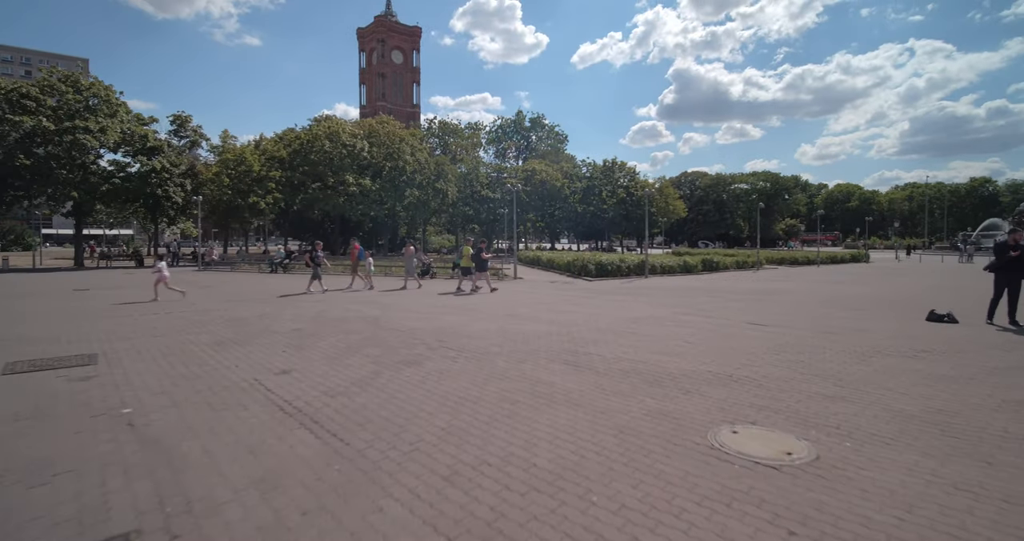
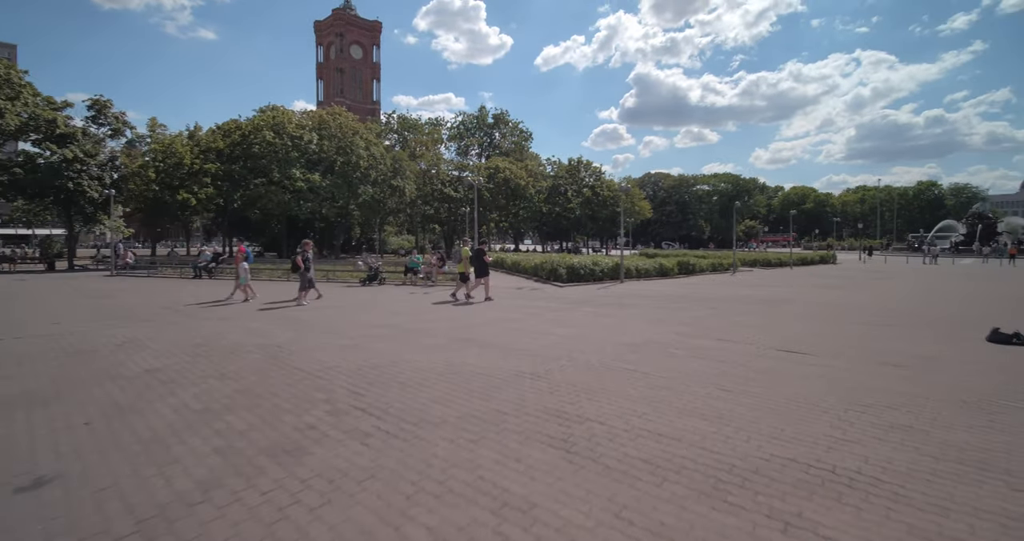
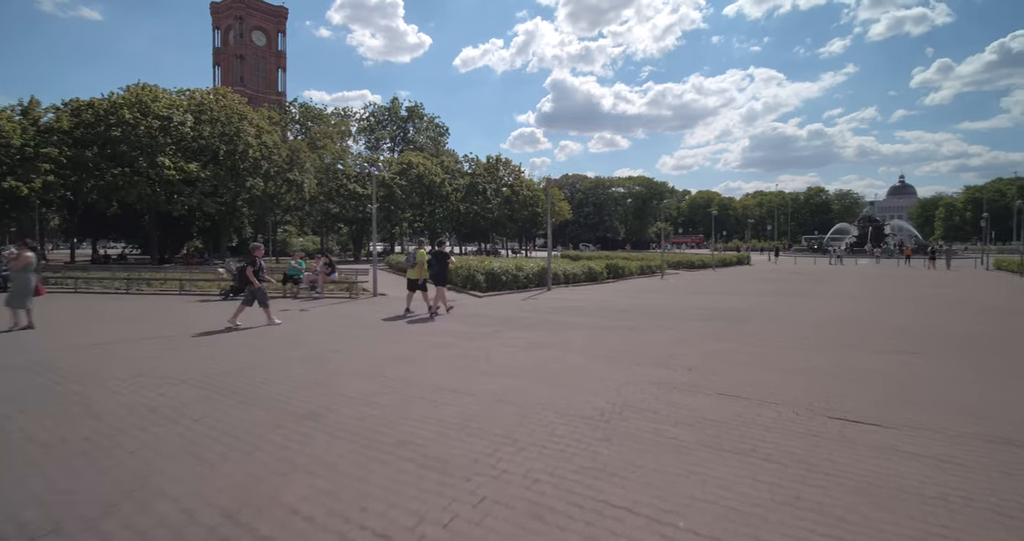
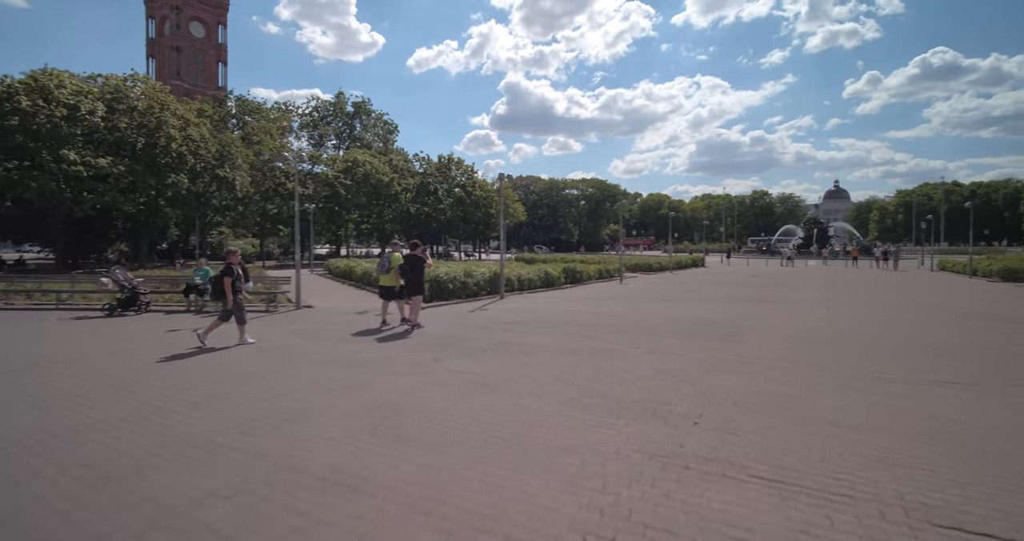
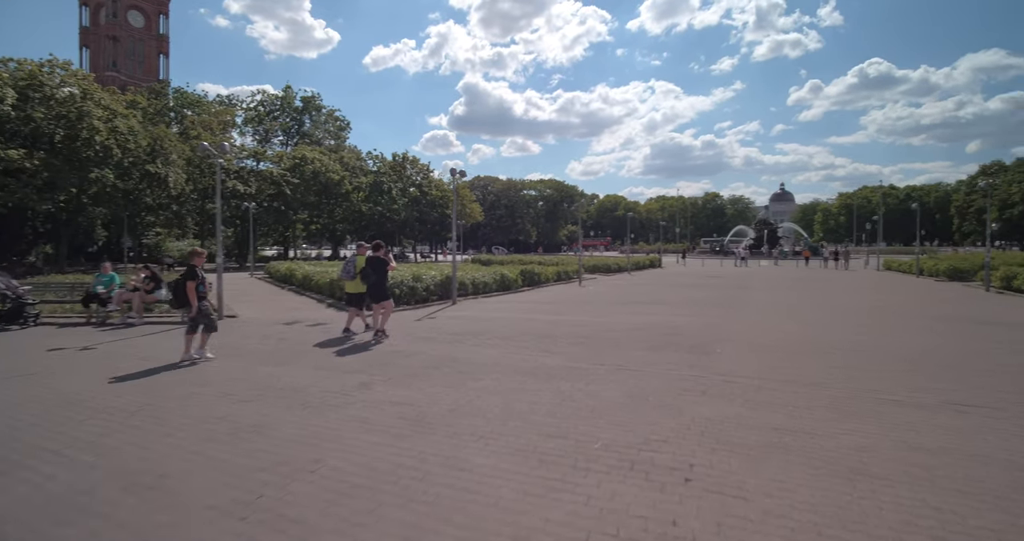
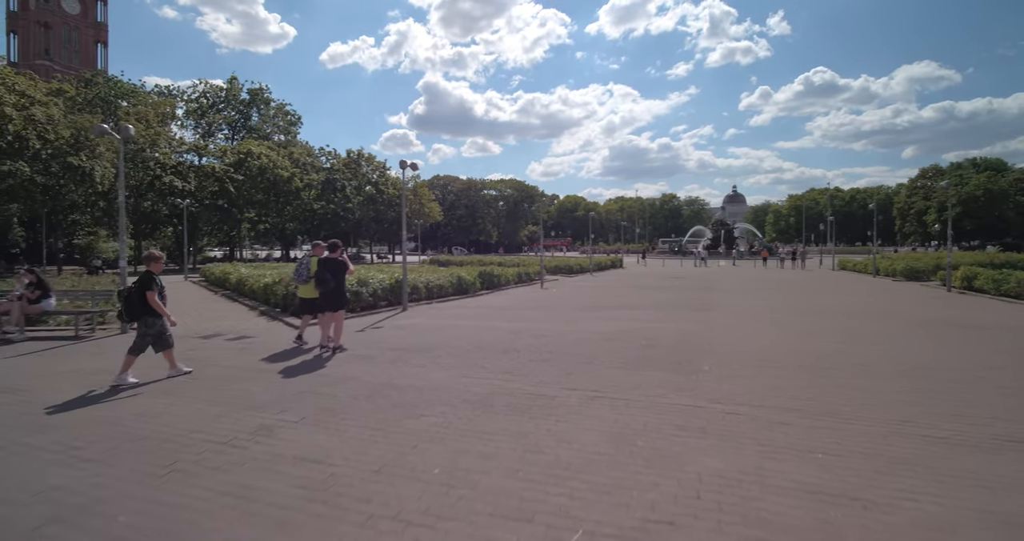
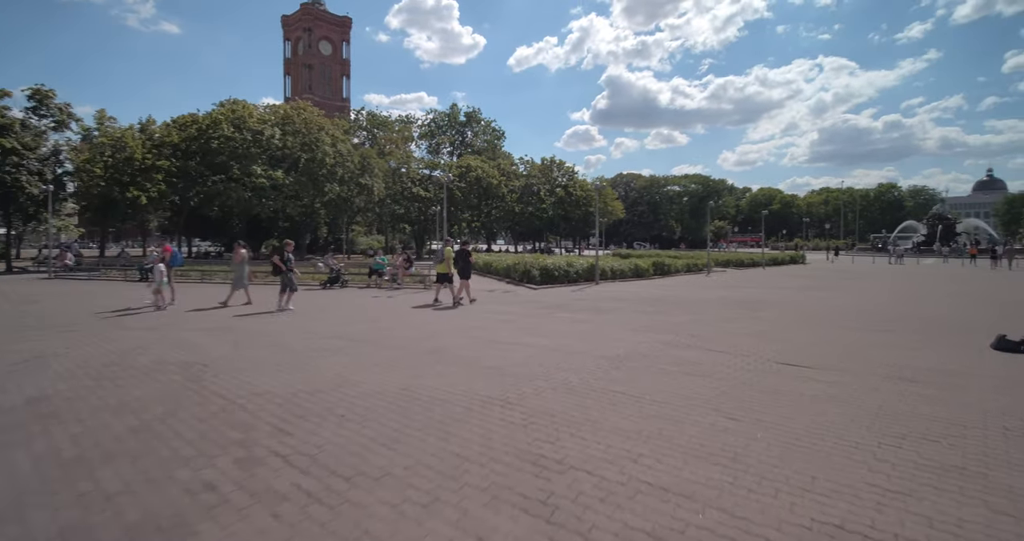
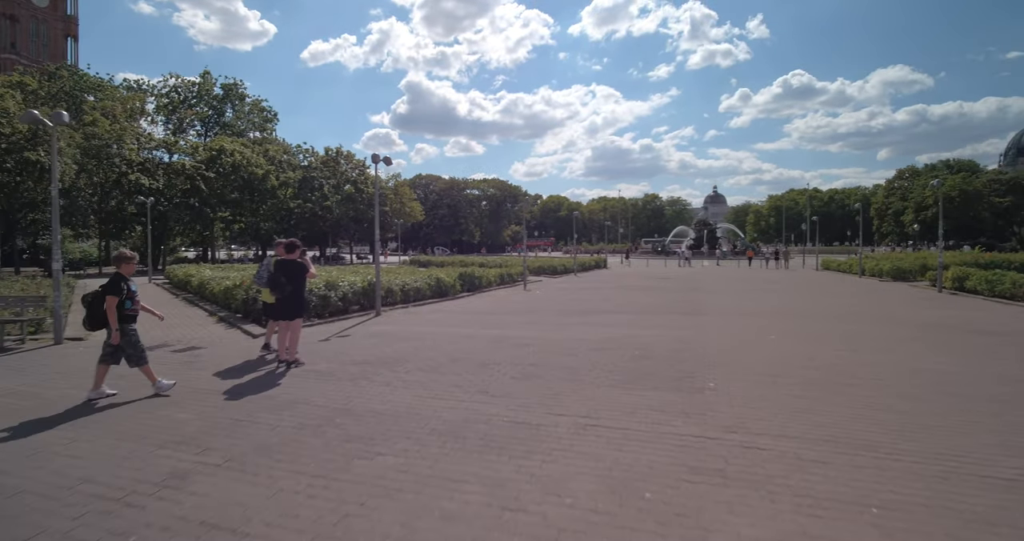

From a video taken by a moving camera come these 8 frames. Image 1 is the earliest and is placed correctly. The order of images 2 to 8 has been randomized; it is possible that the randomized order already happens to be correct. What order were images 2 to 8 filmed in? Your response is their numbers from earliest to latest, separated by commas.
2, 7, 3, 4, 5, 6, 8
